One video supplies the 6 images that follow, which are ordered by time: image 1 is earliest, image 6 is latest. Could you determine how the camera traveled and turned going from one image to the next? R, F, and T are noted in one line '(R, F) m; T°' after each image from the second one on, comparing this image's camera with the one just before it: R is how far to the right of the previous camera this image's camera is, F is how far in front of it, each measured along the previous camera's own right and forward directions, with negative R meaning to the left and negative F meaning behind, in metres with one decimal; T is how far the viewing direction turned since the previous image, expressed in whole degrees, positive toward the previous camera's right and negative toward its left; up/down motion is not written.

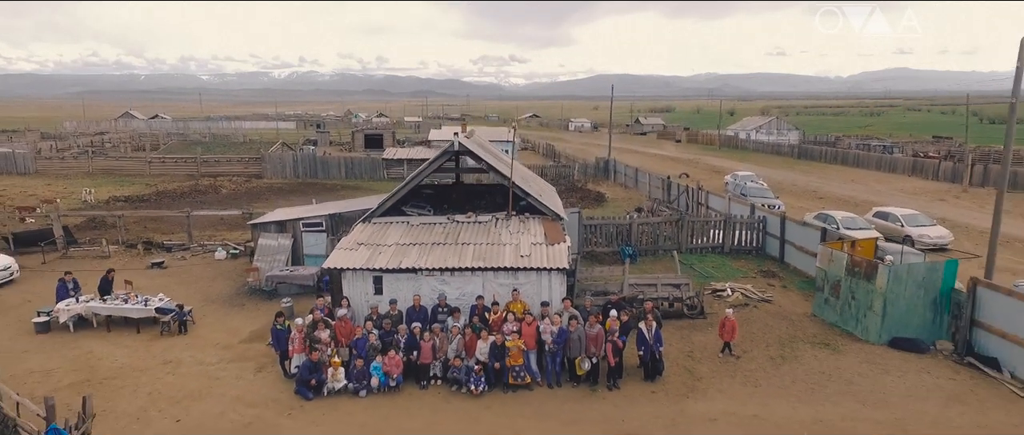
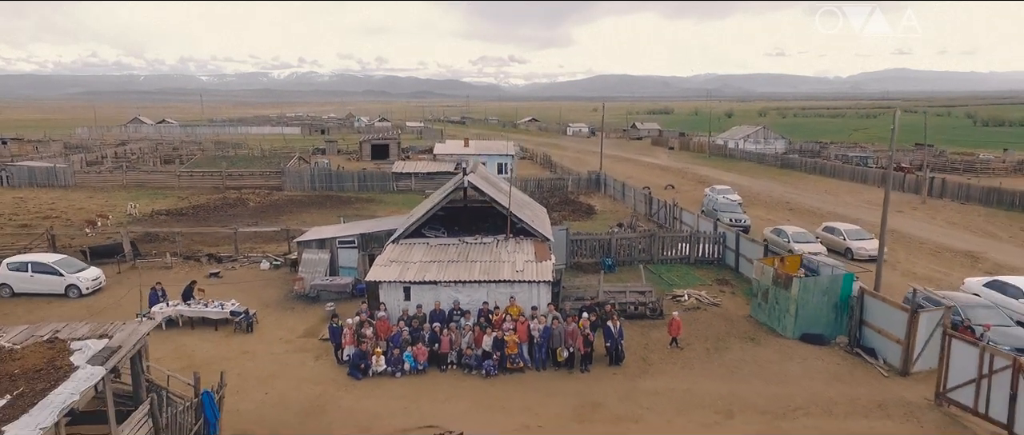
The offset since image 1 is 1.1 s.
(0.0, -3.1) m; 0°
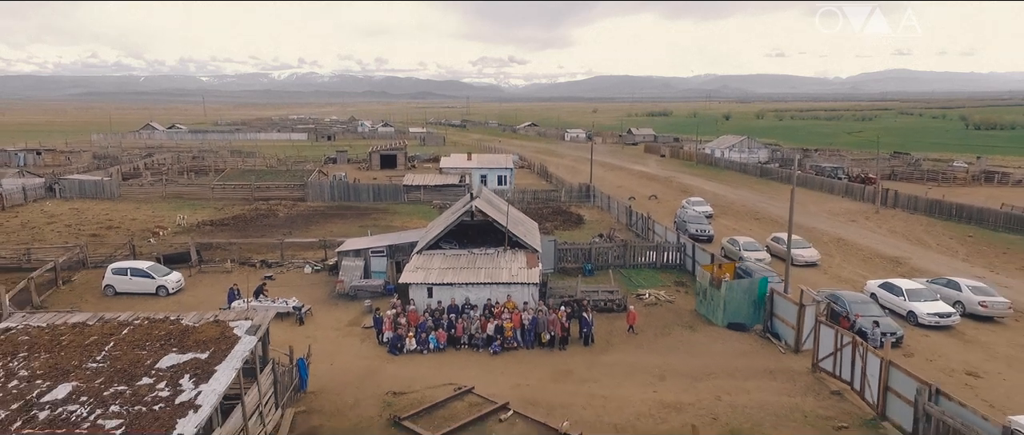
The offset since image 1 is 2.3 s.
(+0.1, -4.3) m; 0°
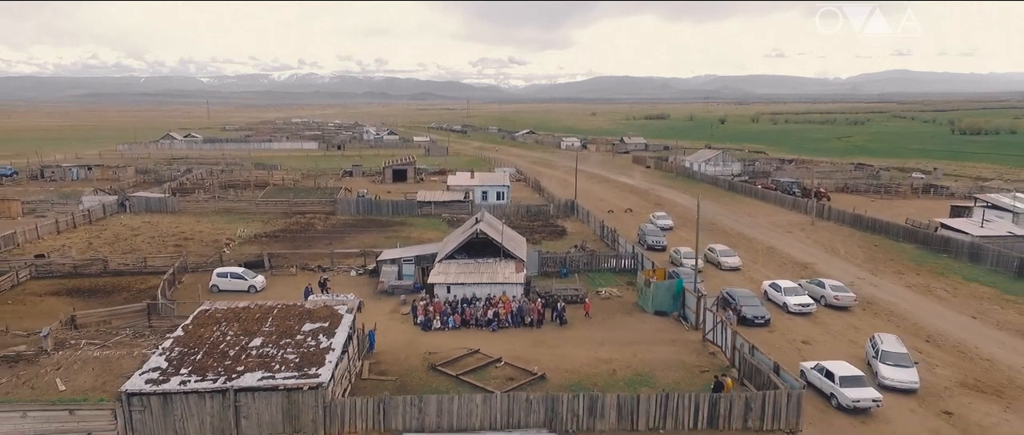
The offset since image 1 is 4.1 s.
(+0.3, -7.8) m; 0°
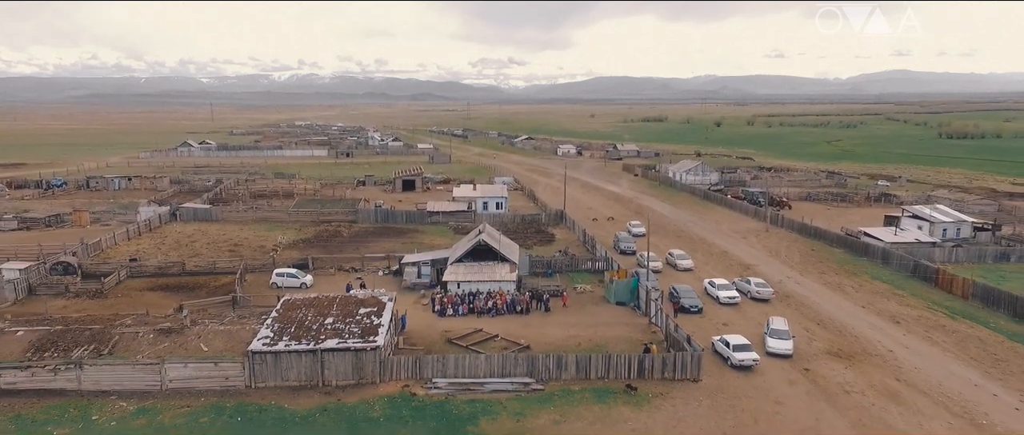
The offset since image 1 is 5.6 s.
(+0.3, -7.8) m; 0°
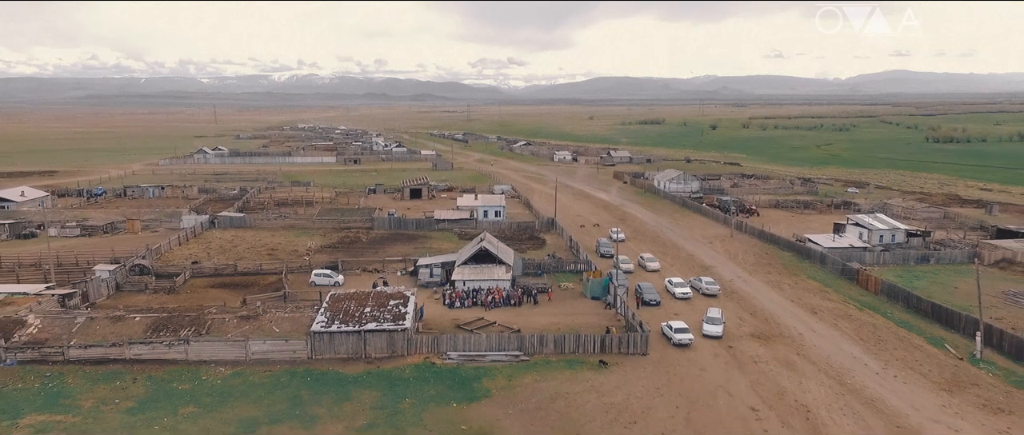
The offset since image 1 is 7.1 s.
(+0.3, -7.9) m; 0°
